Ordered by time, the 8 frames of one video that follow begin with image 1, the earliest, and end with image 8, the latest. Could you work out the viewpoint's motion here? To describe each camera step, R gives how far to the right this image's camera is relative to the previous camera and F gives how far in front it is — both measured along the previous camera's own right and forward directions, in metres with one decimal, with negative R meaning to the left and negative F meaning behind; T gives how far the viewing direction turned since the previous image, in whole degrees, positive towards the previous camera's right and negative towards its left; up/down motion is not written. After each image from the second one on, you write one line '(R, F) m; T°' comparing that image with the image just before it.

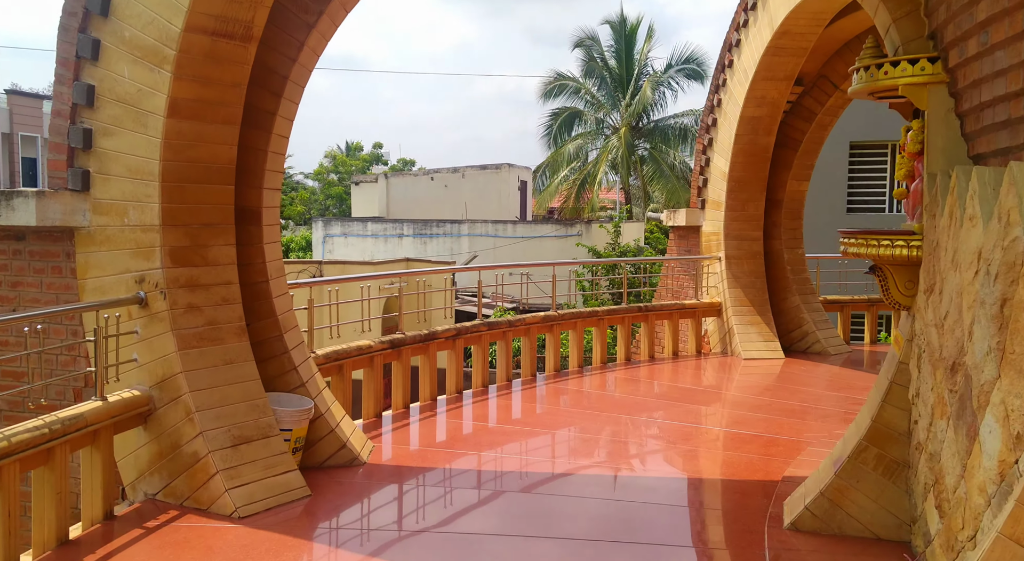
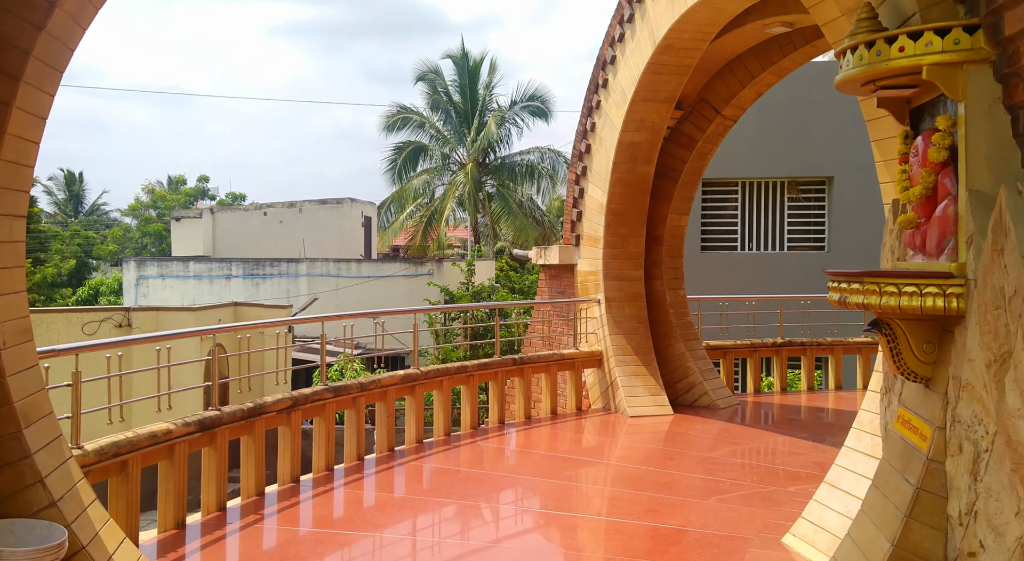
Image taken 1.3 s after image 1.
(-0.1, +1.2) m; +10°
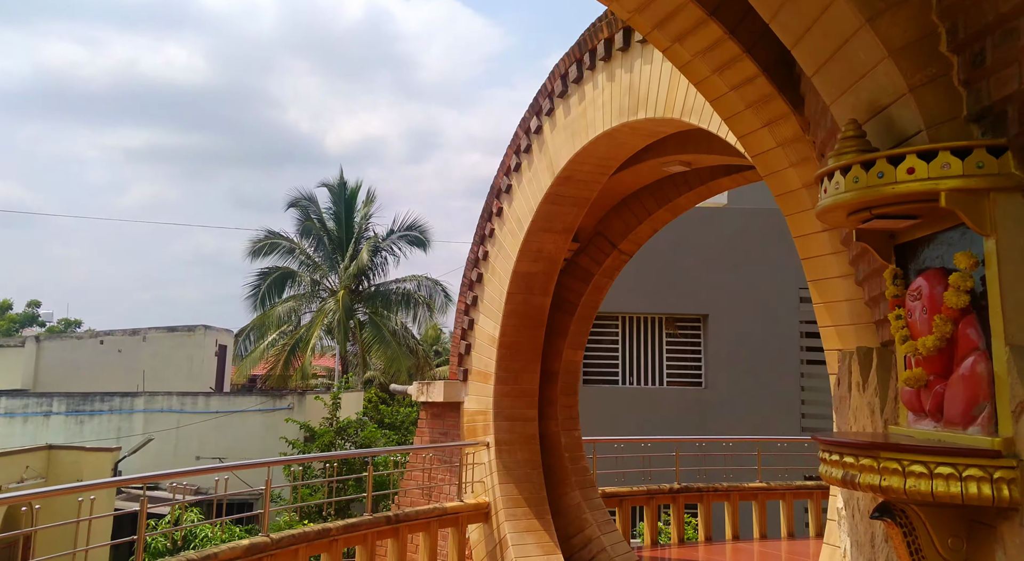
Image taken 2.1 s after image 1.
(-0.1, +0.6) m; +8°
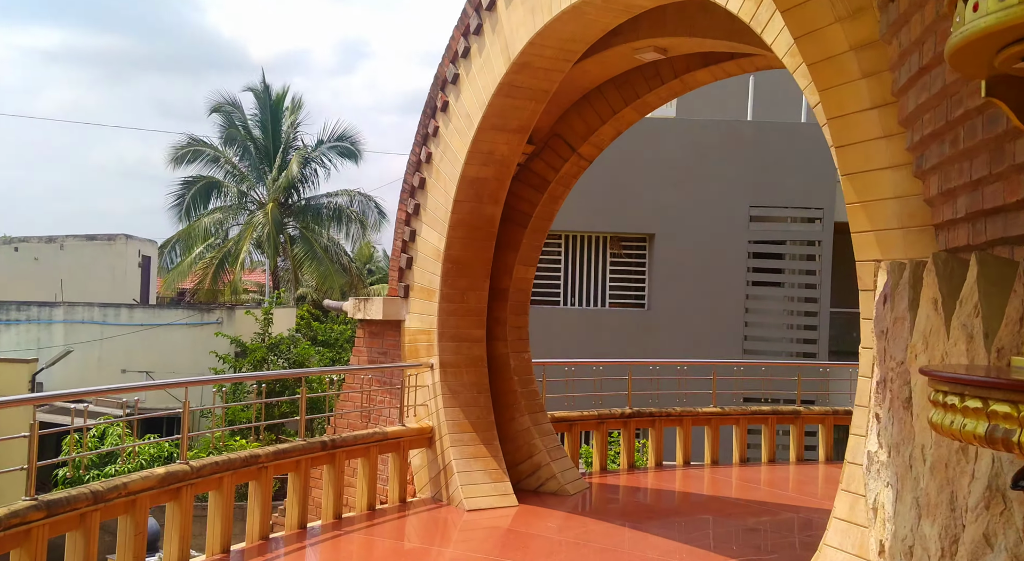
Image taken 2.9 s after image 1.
(-0.1, +0.6) m; +4°
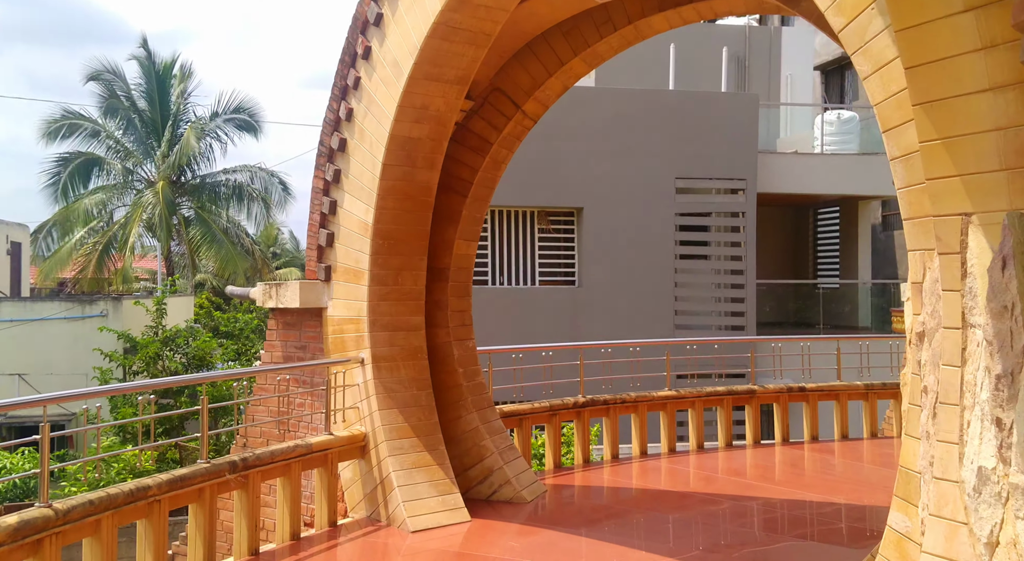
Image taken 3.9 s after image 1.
(-0.2, +1.0) m; +6°
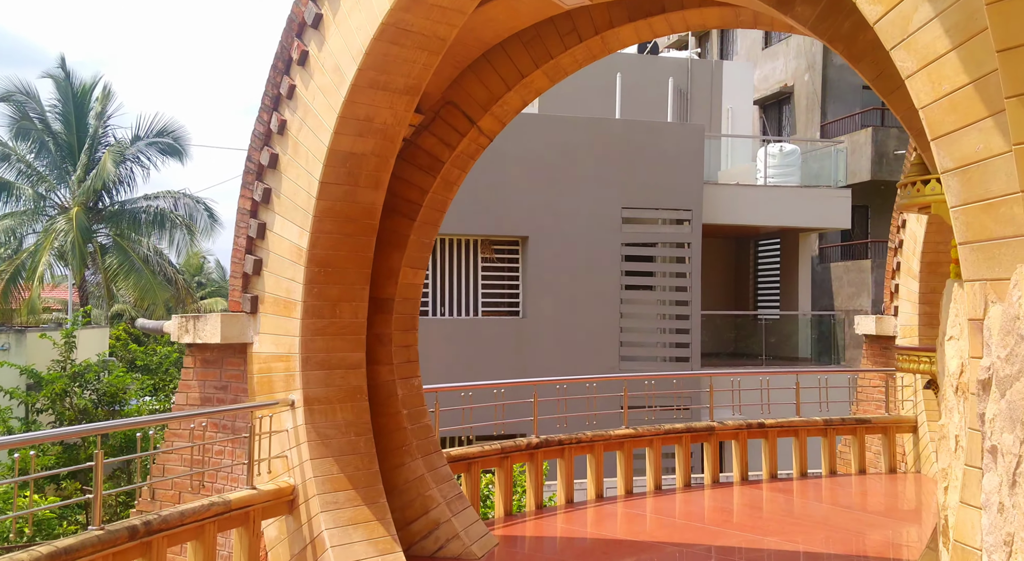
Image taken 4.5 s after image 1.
(-0.1, +0.5) m; +4°
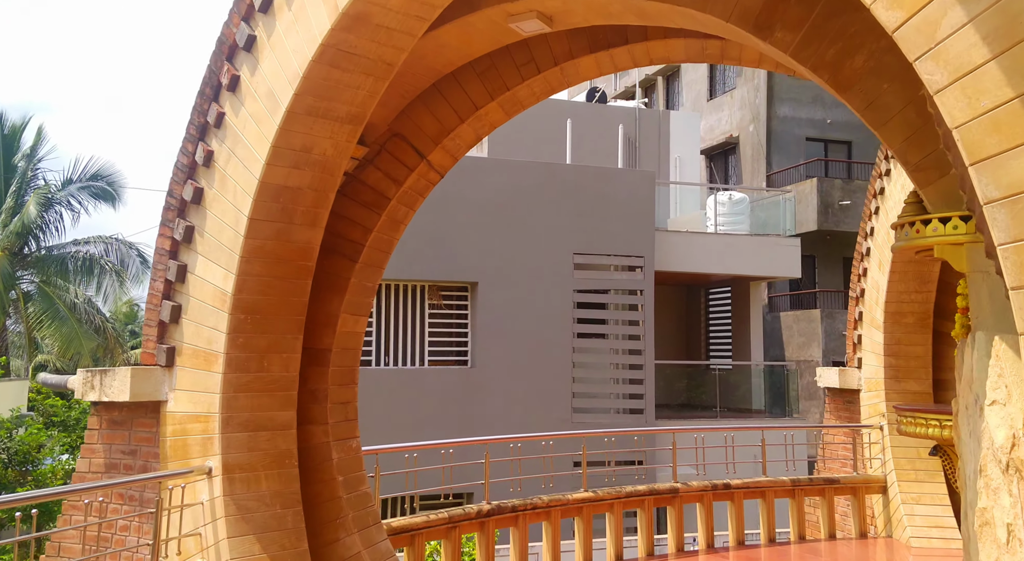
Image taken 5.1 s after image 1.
(0.0, +0.5) m; +3°
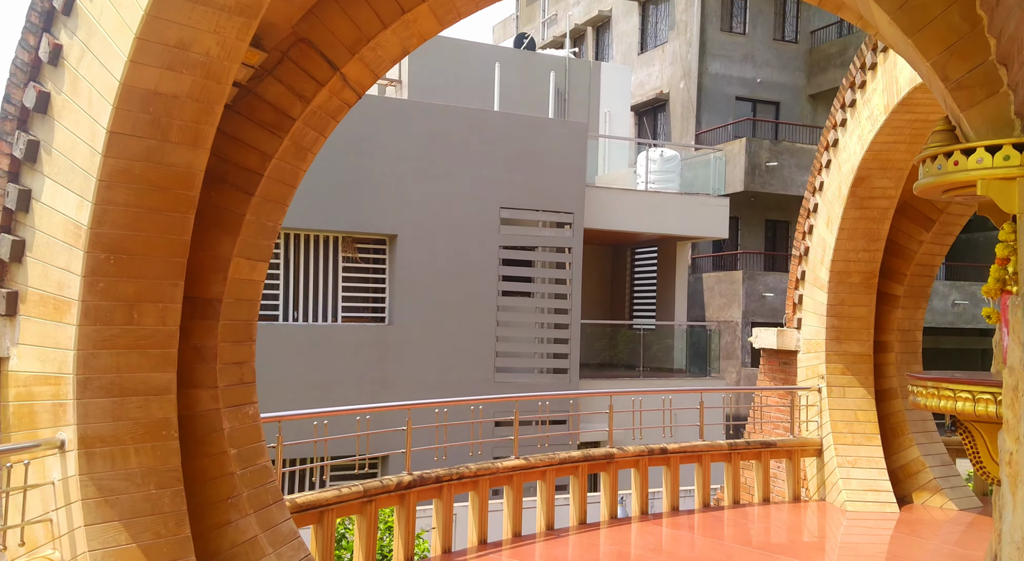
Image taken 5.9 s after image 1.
(0.0, +0.7) m; +5°
